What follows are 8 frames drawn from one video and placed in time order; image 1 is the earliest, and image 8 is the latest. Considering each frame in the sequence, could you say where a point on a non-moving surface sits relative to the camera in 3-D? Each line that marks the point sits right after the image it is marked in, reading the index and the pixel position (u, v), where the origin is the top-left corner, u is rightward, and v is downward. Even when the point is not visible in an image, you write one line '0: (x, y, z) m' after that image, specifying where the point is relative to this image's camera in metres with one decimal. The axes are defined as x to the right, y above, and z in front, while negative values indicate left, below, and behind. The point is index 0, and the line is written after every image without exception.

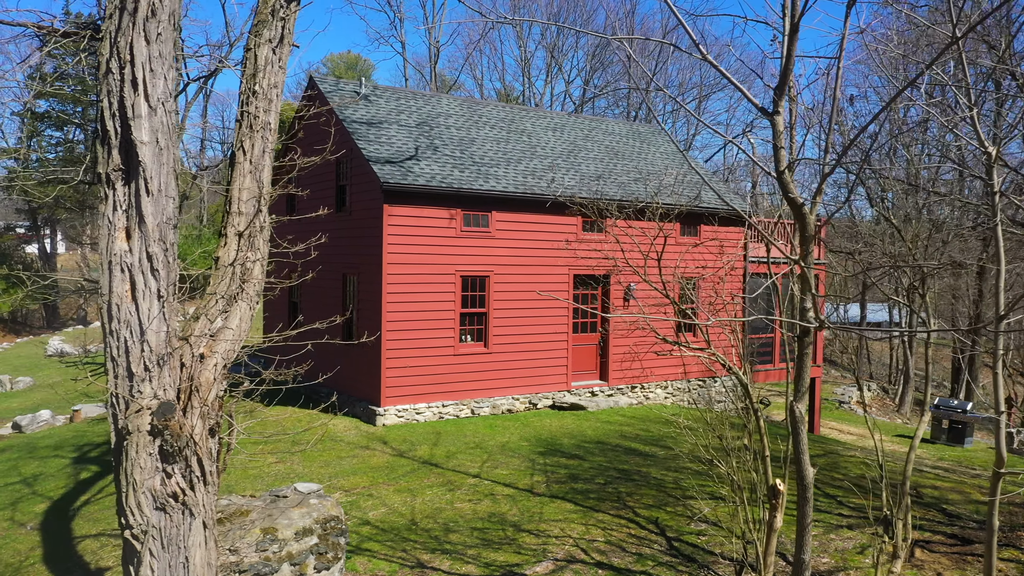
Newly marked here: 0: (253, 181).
0: (-1.6, +0.7, +3.9) m
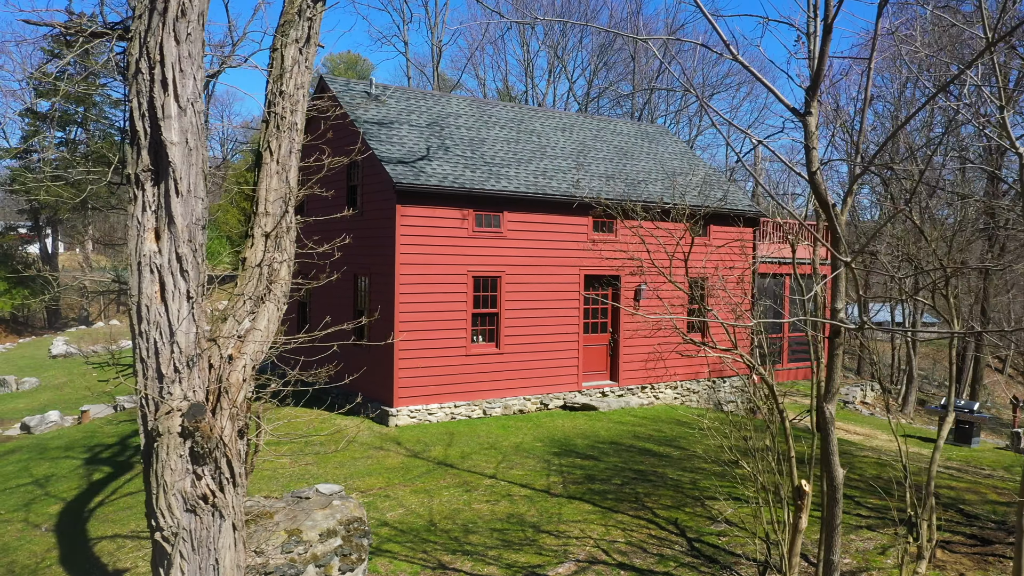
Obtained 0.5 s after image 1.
0: (-1.5, +0.7, +3.9) m
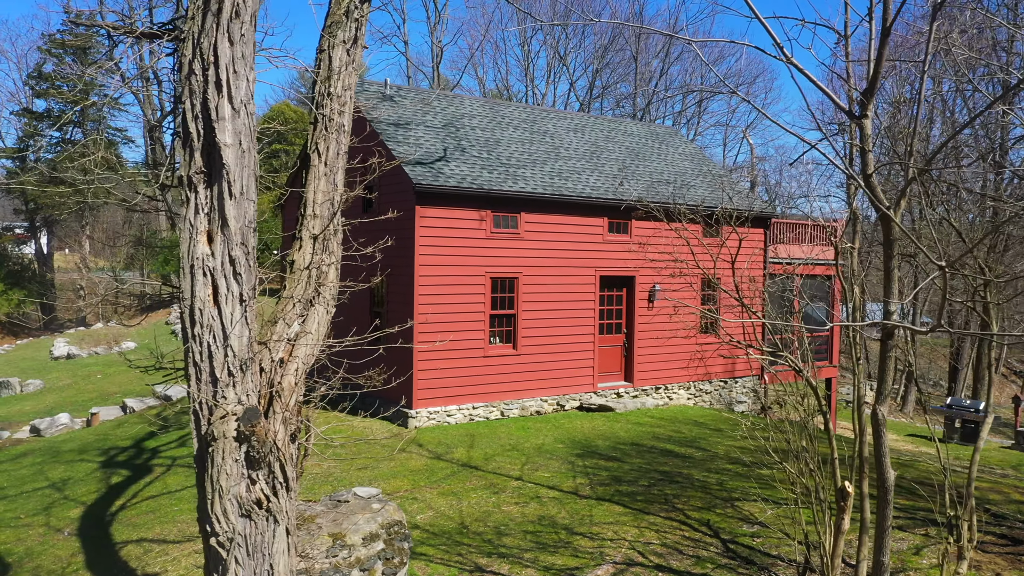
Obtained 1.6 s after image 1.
0: (-1.2, +0.7, +3.9) m
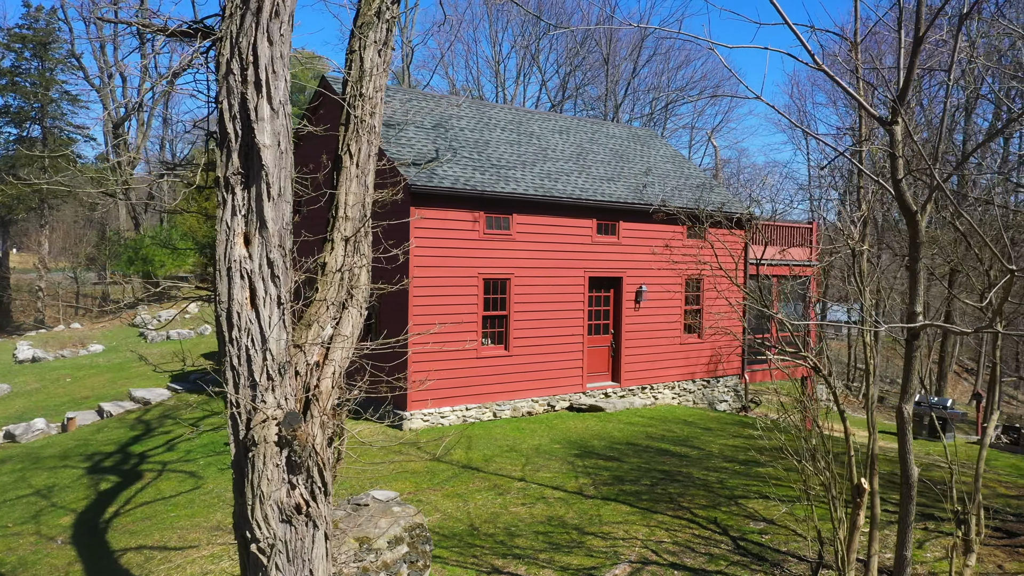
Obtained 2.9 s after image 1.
0: (-1.0, +0.6, +3.9) m
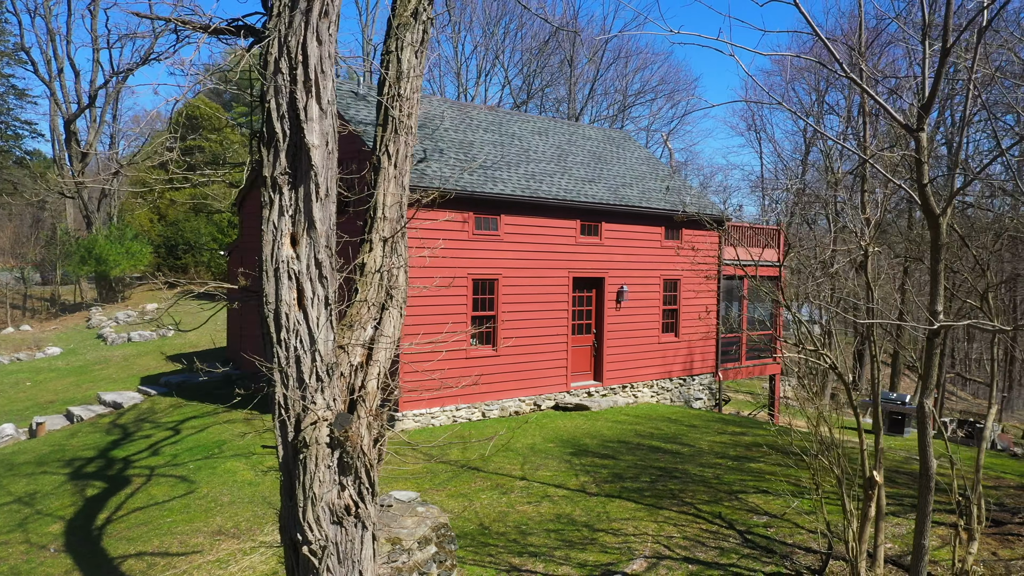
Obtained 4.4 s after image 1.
0: (-0.7, +0.6, +3.9) m
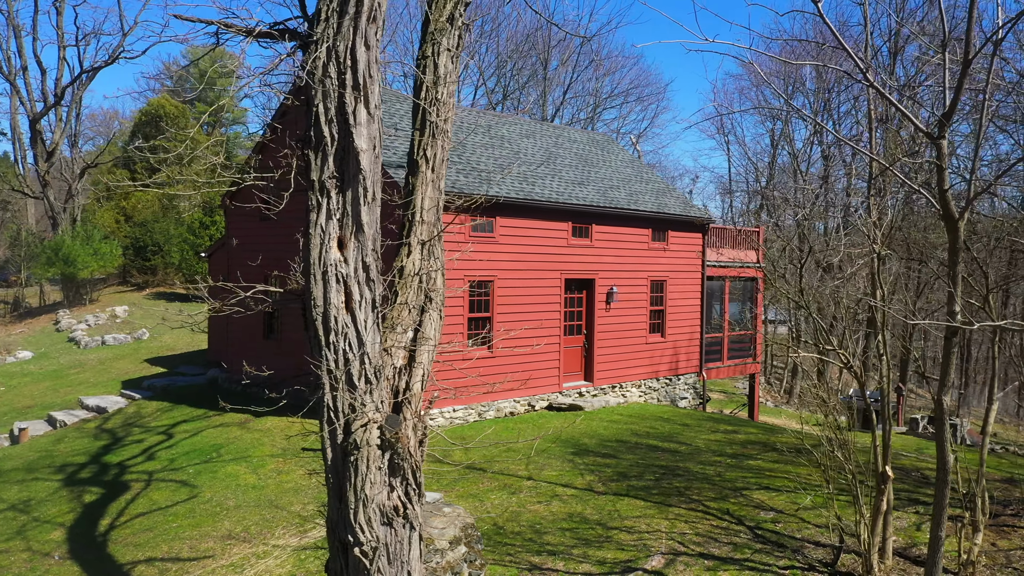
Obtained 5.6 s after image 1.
0: (-0.5, +0.6, +3.9) m
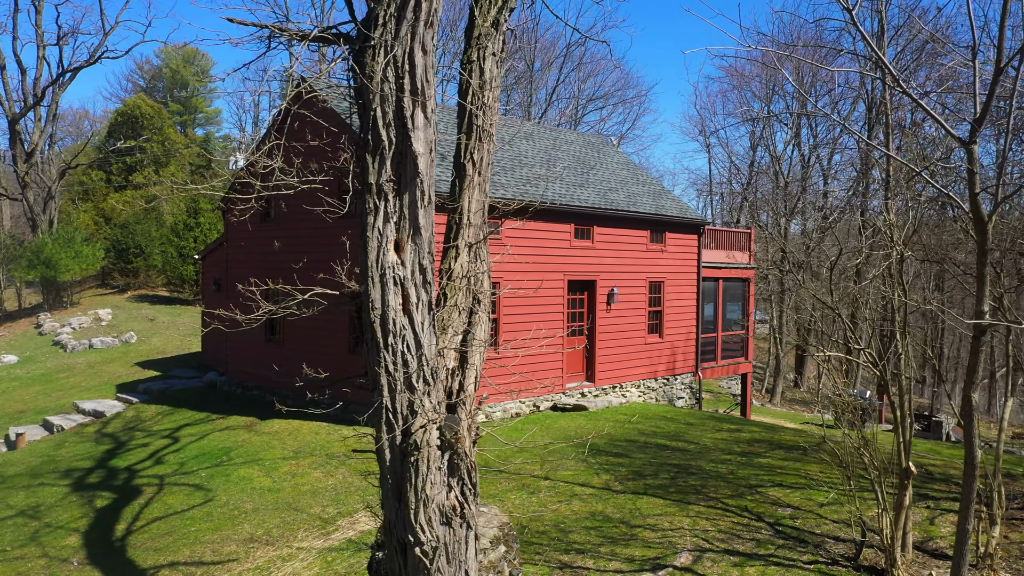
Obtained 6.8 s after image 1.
0: (-0.2, +0.6, +4.0) m
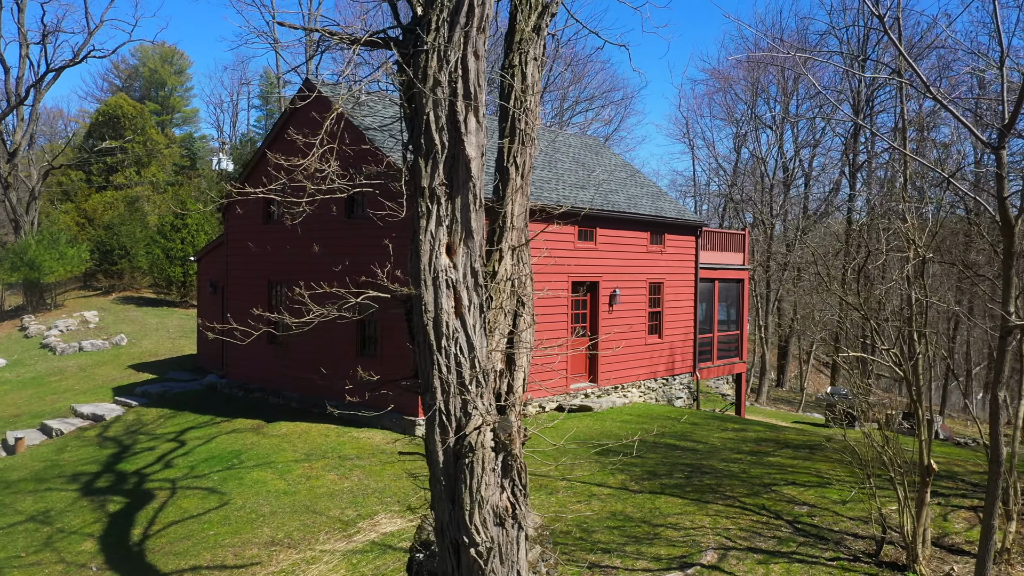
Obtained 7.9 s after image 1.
0: (+0.1, +0.6, +4.0) m
